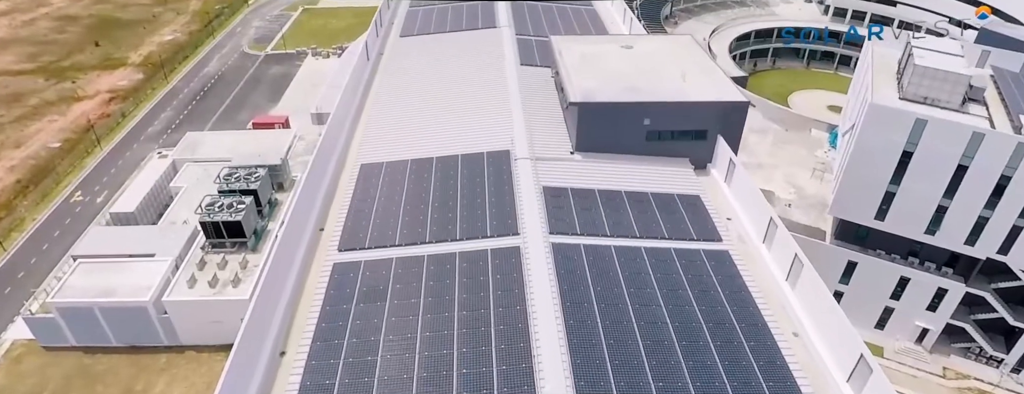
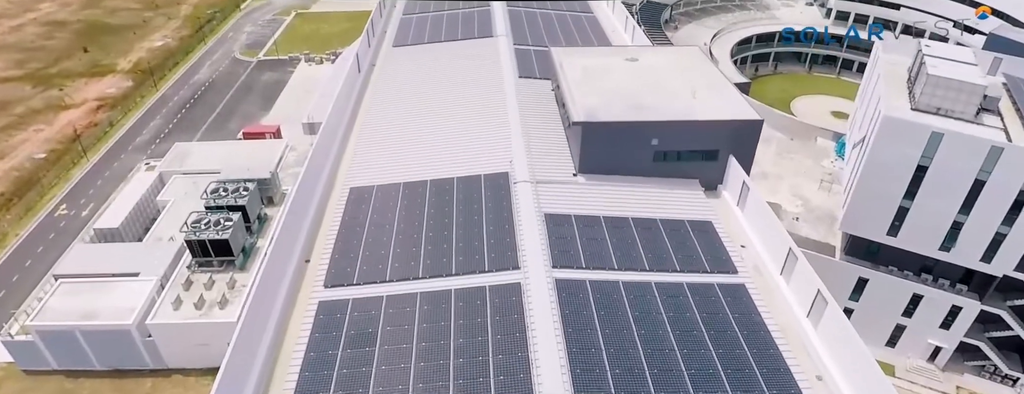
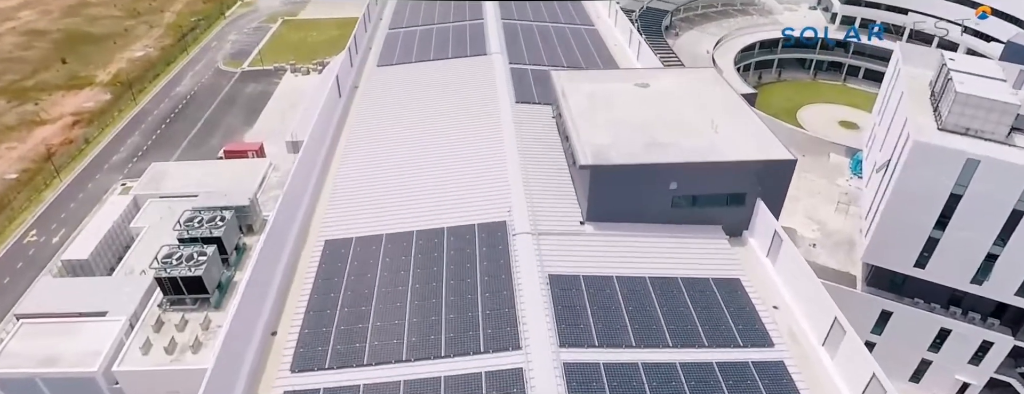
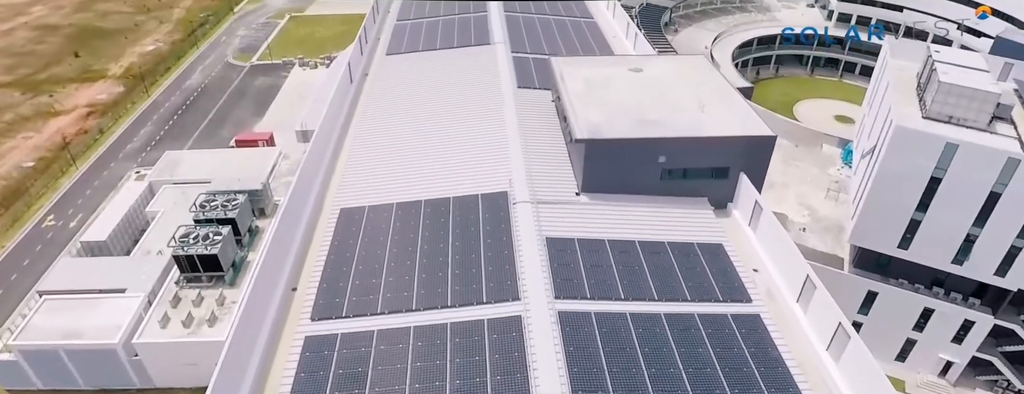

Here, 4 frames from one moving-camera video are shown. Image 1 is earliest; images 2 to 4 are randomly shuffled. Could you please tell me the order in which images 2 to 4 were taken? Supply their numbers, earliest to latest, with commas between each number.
2, 4, 3
